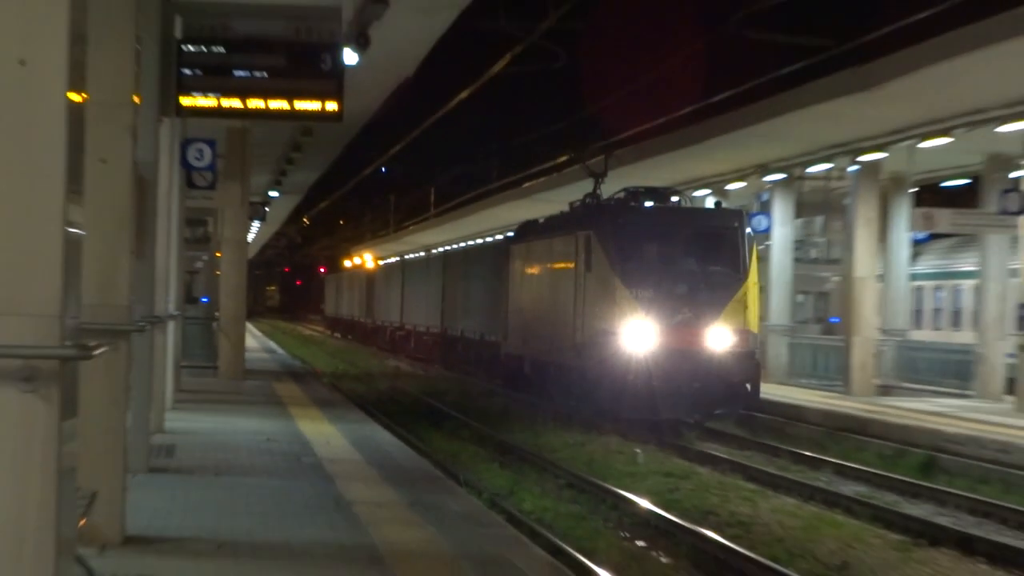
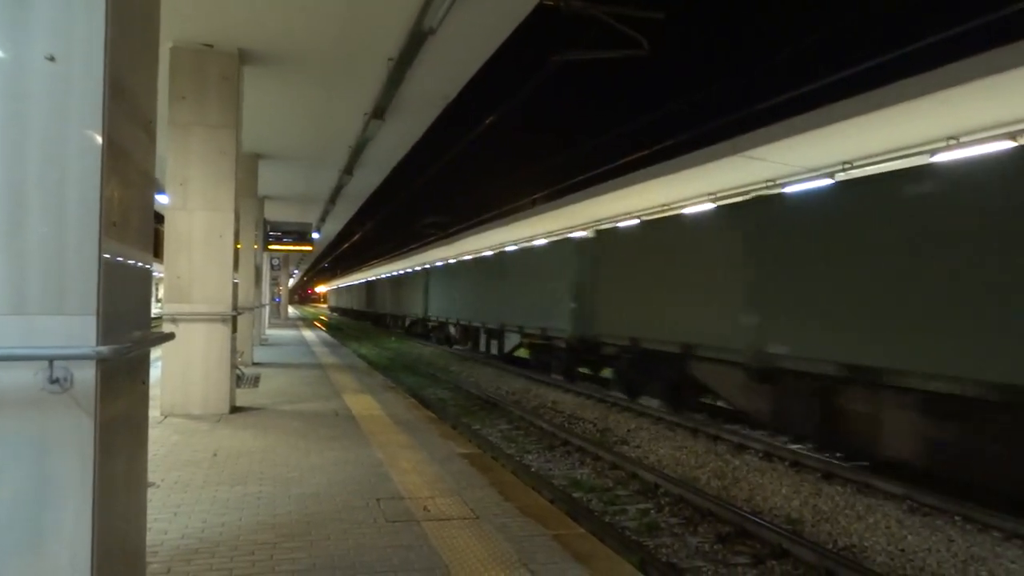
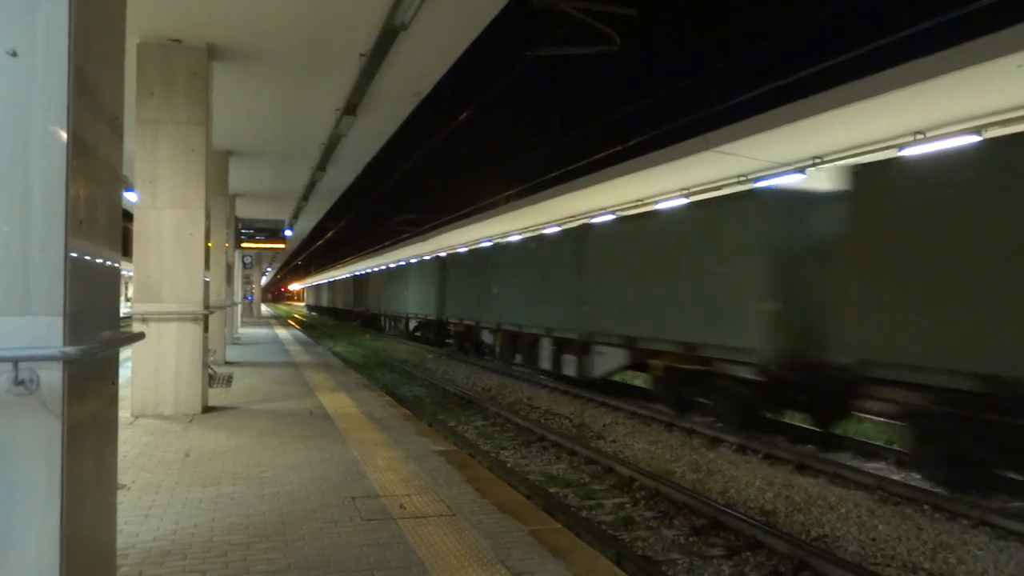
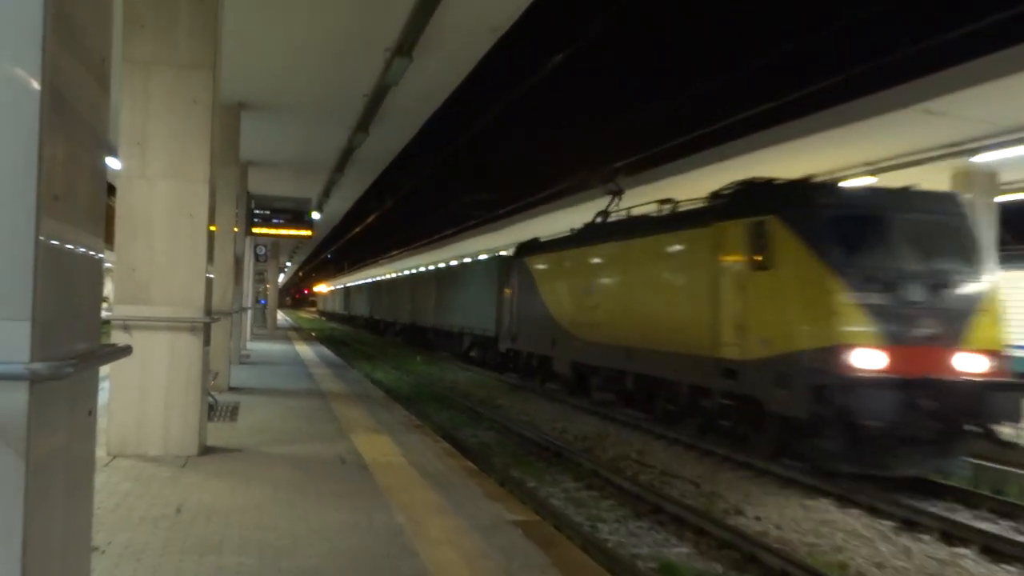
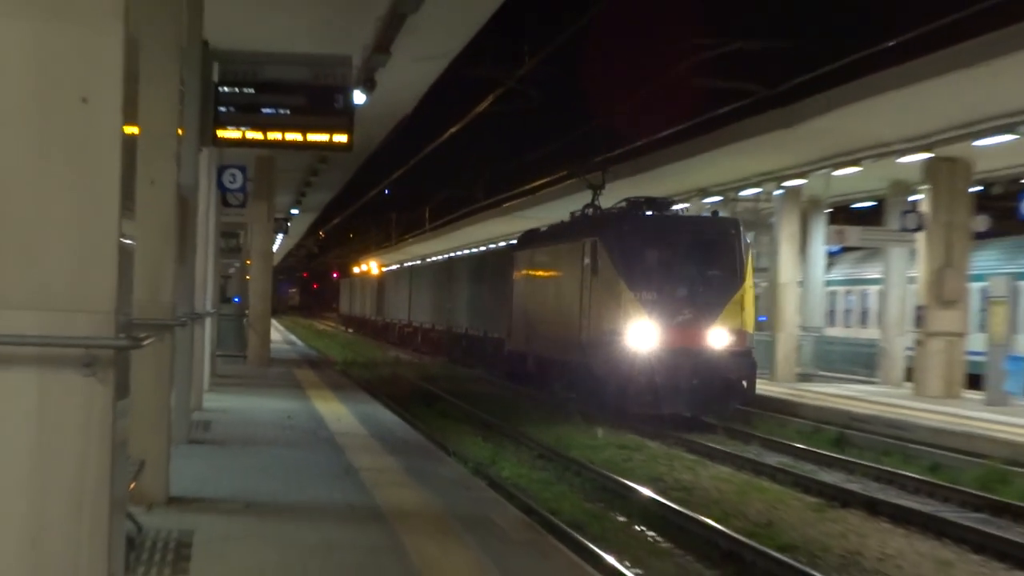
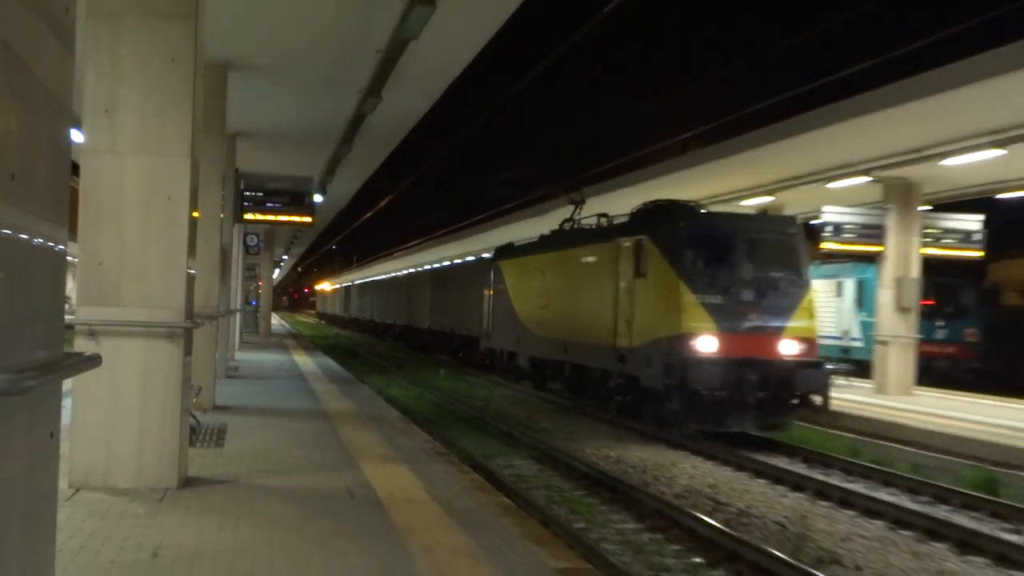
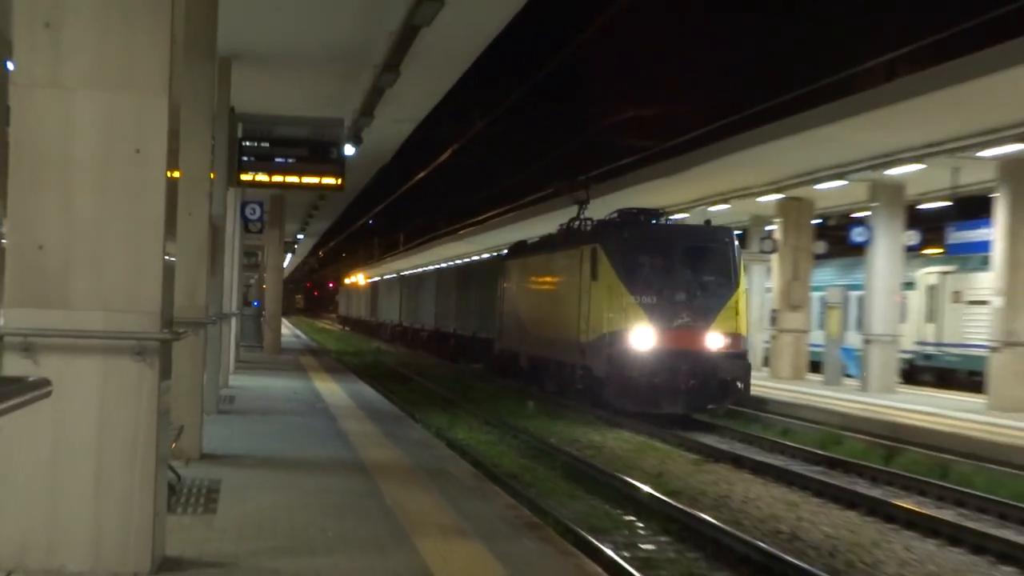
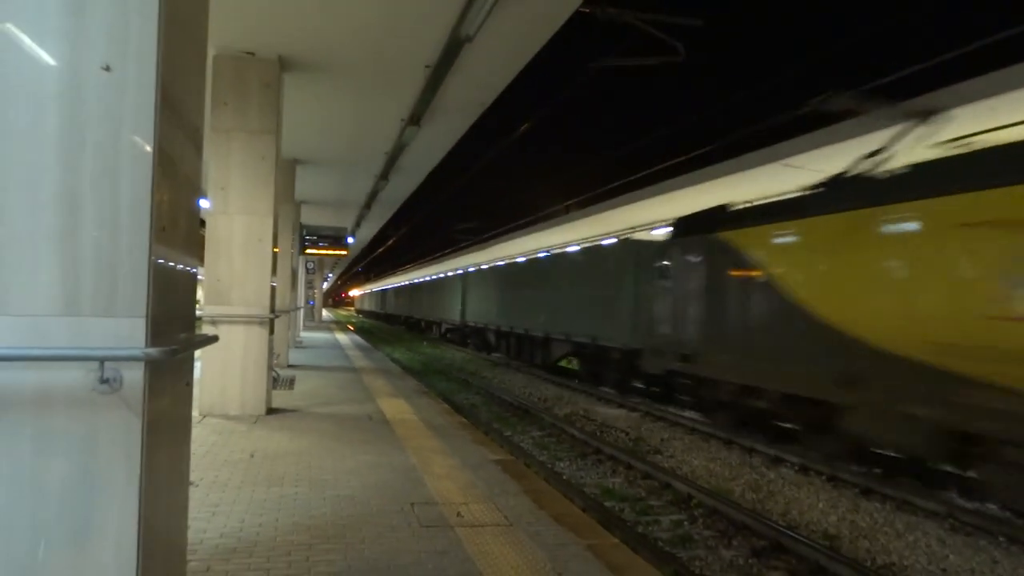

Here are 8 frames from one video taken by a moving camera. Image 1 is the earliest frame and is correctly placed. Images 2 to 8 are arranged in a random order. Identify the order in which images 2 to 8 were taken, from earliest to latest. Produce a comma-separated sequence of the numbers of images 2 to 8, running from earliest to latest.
5, 7, 6, 4, 8, 2, 3
